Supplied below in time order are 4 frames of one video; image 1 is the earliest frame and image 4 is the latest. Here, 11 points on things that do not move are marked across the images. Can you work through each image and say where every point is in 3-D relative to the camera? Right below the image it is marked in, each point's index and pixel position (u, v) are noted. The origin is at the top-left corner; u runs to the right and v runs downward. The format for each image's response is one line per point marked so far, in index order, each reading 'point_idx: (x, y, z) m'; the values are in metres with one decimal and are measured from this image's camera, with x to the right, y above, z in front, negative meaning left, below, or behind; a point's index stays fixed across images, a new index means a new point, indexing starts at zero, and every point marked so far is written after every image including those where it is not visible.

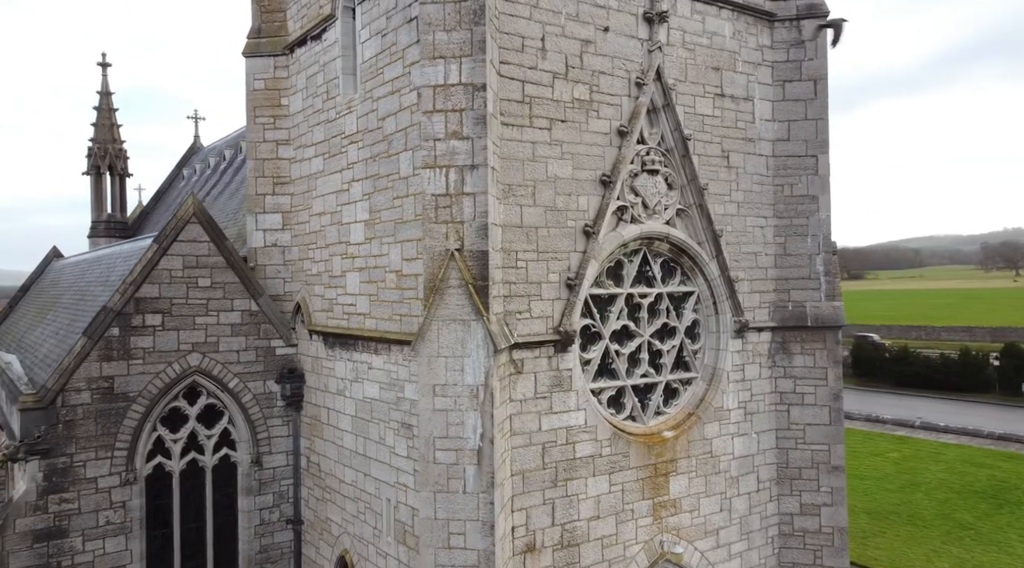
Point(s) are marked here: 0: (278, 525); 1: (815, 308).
0: (-3.1, -3.1, +10.3) m
1: (+3.7, -0.3, +9.6) m
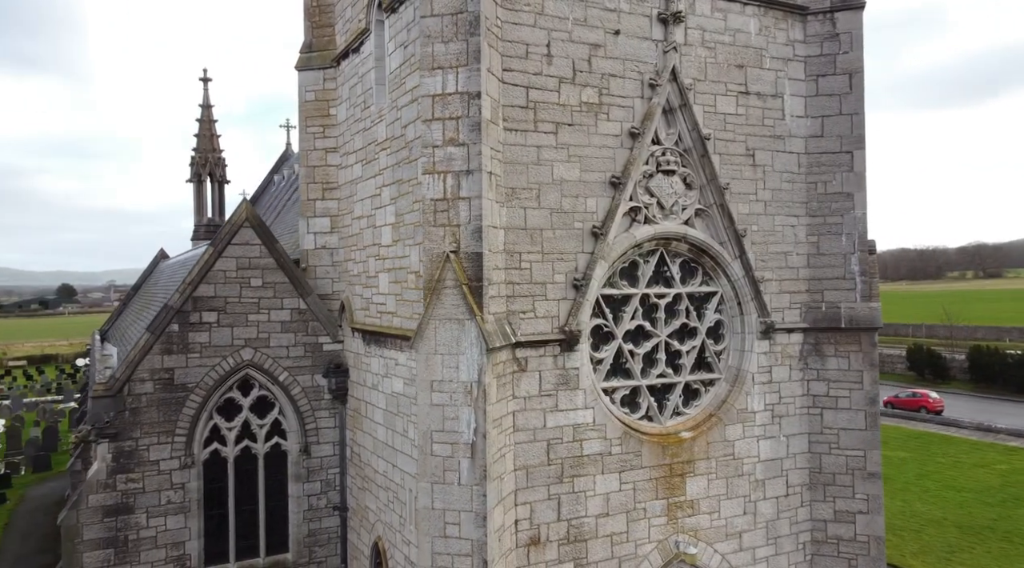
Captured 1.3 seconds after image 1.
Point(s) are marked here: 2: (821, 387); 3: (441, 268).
0: (-2.6, -3.1, +11.0) m
1: (+4.0, -0.3, +9.3) m
2: (+3.7, -1.2, +9.4) m
3: (-0.6, +0.1, +7.0) m
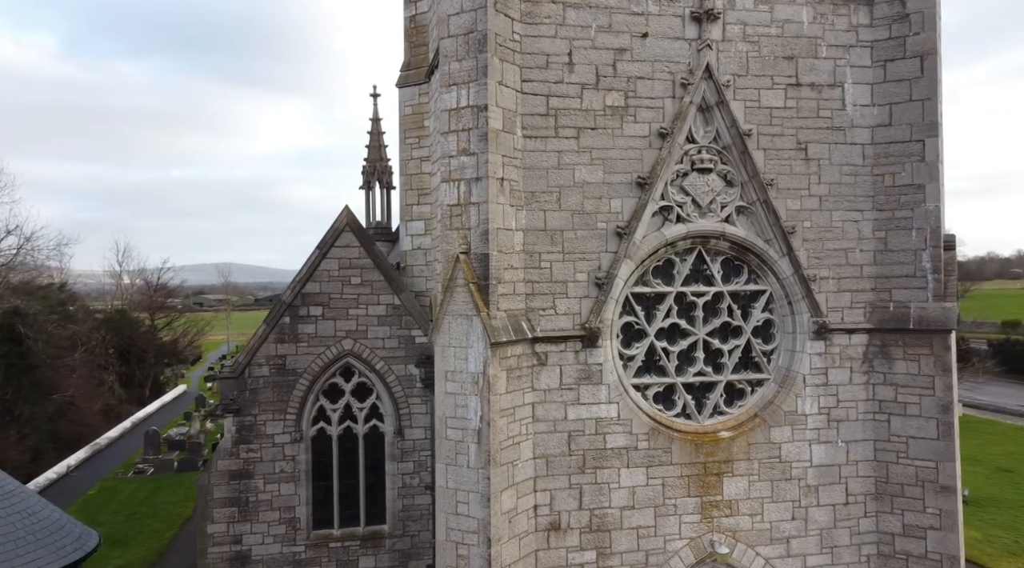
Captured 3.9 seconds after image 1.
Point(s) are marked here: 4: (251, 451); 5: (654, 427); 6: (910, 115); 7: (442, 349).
0: (-1.4, -3.1, +12.0) m
1: (+4.5, -0.3, +8.7) m
2: (+4.2, -1.2, +8.8) m
3: (-0.6, +0.2, +7.6) m
4: (-3.8, -2.5, +11.6) m
5: (+1.5, -1.5, +8.4) m
6: (+4.4, +1.9, +8.7) m
7: (-0.7, -0.6, +7.7) m
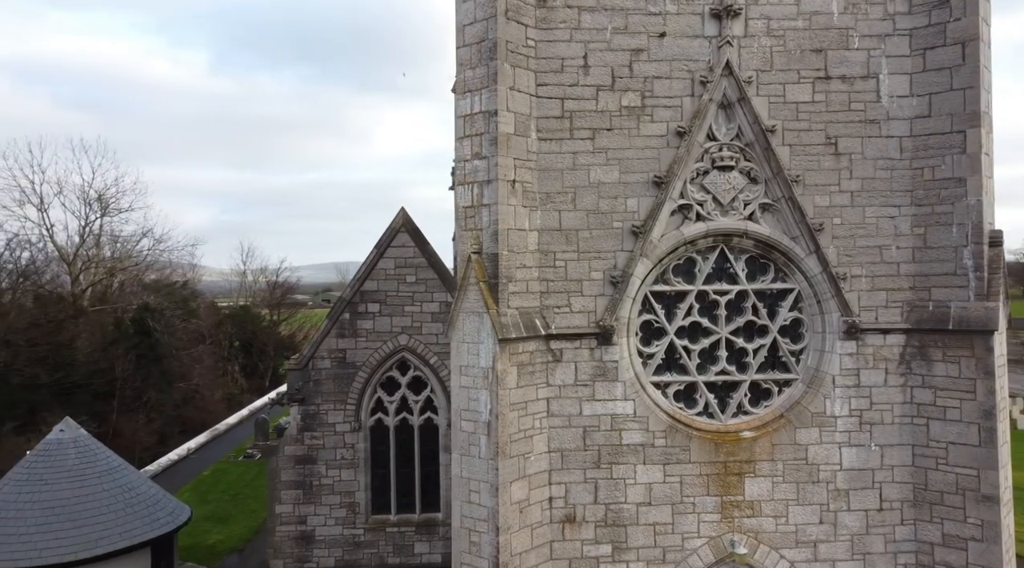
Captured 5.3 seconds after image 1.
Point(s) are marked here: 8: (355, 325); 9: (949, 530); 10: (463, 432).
0: (-0.7, -3.1, +12.4) m
1: (+4.7, -0.3, +8.3) m
2: (+4.4, -1.2, +8.5) m
3: (-0.5, +0.2, +8.0) m
4: (-3.1, -2.4, +12.4) m
5: (+1.7, -1.5, +8.4) m
6: (+4.6, +1.9, +8.3) m
7: (-0.6, -0.6, +8.1) m
8: (-2.5, -0.7, +12.4) m
9: (+4.6, -2.6, +8.4) m
10: (-0.5, -1.5, +8.0) m
